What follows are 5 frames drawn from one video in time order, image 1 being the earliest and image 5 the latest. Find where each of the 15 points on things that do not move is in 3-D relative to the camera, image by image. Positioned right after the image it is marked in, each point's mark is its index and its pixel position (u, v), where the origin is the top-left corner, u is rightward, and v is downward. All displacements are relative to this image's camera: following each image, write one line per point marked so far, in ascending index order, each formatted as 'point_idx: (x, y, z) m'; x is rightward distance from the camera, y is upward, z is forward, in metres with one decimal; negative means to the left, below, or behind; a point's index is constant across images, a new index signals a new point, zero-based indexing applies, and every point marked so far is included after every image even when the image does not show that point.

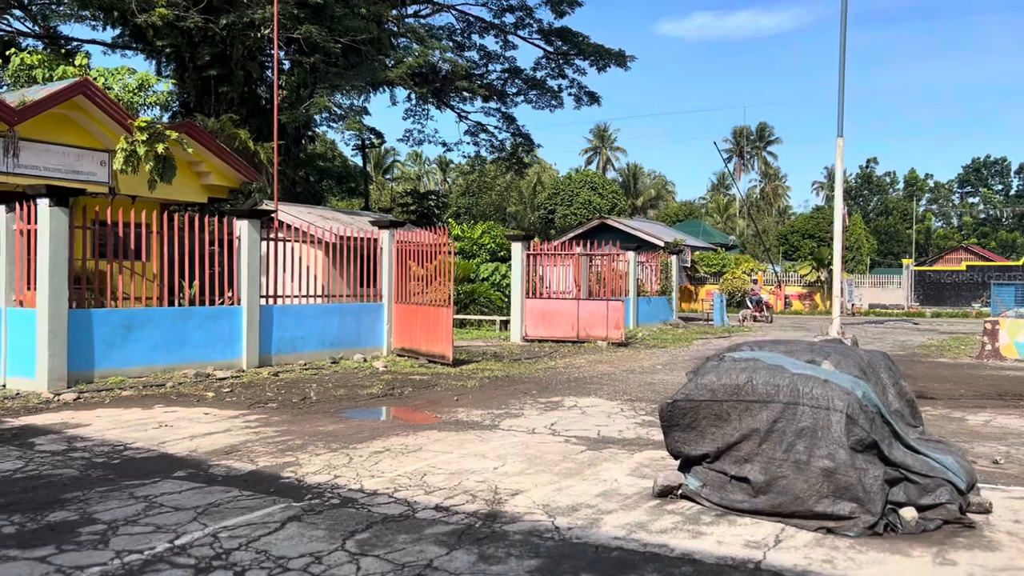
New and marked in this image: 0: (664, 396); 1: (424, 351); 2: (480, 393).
0: (+1.6, -1.1, +8.6) m
1: (-1.3, -0.9, +11.9) m
2: (-0.4, -1.1, +8.8) m
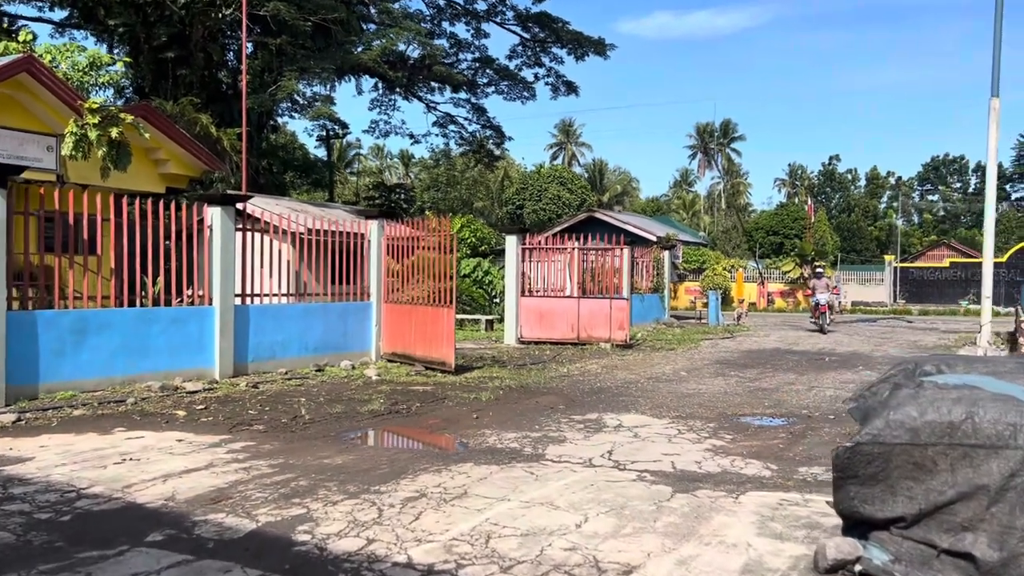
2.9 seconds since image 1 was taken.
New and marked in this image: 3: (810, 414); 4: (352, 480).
0: (+1.8, -1.1, +7.4) m
1: (-1.2, -0.9, +10.6) m
2: (-0.1, -1.1, +7.5) m
3: (+2.7, -1.1, +7.4) m
4: (-1.0, -1.1, +4.9) m
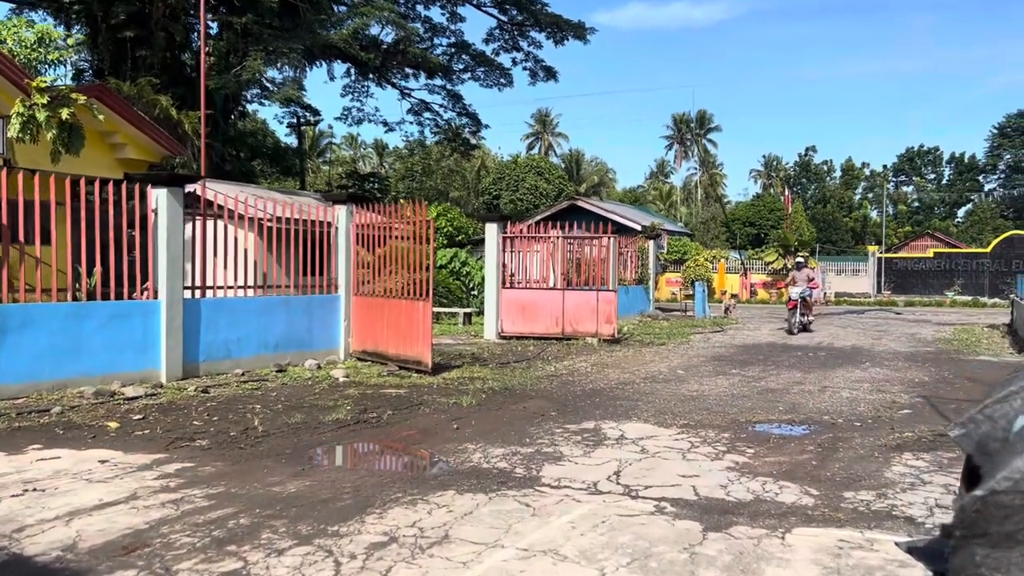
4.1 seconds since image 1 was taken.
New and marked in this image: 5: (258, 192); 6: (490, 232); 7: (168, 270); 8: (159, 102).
0: (+1.7, -1.0, +6.6) m
1: (-1.4, -0.8, +9.7) m
2: (-0.2, -1.0, +6.6) m
3: (+2.6, -1.1, +6.6) m
4: (-1.0, -1.1, +4.0) m
5: (-4.8, +1.8, +15.6) m
6: (-0.4, +0.9, +13.4) m
7: (-3.4, +0.2, +8.1) m
8: (-7.4, +3.9, +17.3) m
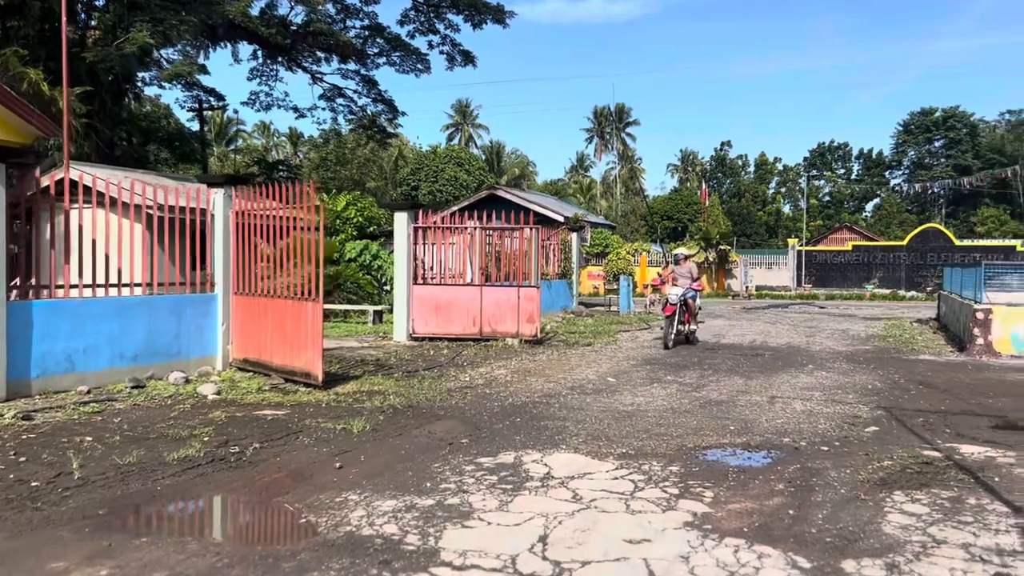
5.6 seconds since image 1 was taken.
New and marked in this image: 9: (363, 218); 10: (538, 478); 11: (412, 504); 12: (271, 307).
0: (+1.1, -1.0, +5.5) m
1: (-2.3, -0.8, +8.3) m
2: (-0.9, -1.0, +5.3) m
3: (+1.9, -1.0, +5.5) m
4: (-1.4, -1.1, +2.6) m
5: (-6.3, +1.9, +13.8) m
6: (-1.7, +1.0, +12.1) m
7: (-4.2, +0.2, +6.5) m
8: (-9.1, +4.0, +15.3) m
9: (-3.5, +1.6, +19.4) m
10: (+0.1, -1.1, +4.6) m
11: (-0.5, -1.1, +4.1) m
12: (-2.4, -0.2, +8.3) m
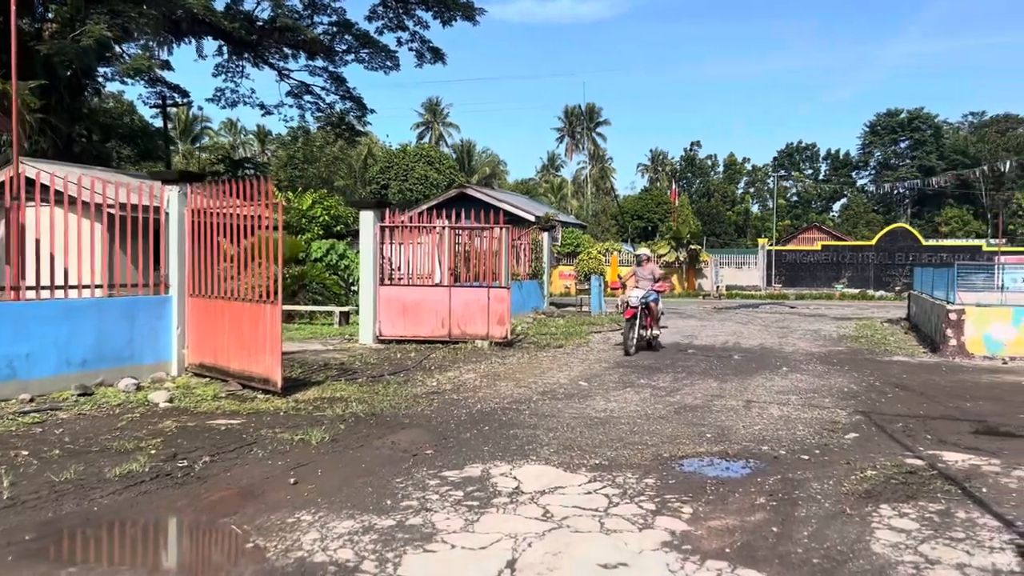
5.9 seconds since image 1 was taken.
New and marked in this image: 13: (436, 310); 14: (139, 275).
0: (+0.9, -1.1, +5.2) m
1: (-2.6, -0.8, +7.9) m
2: (-1.1, -1.1, +5.0) m
3: (+1.7, -1.1, +5.3) m
4: (-1.5, -1.1, +2.3) m
5: (-6.7, +1.9, +13.2) m
6: (-2.1, +1.0, +11.7) m
7: (-4.4, +0.2, +6.1) m
8: (-9.6, +4.0, +14.7) m
9: (-4.2, +1.6, +19.0) m
10: (0.0, -1.1, +4.3) m
11: (-0.7, -1.1, +3.8) m
12: (-2.7, -0.2, +8.0) m
13: (-1.1, -0.3, +11.9) m
14: (-3.7, +0.1, +8.1) m
